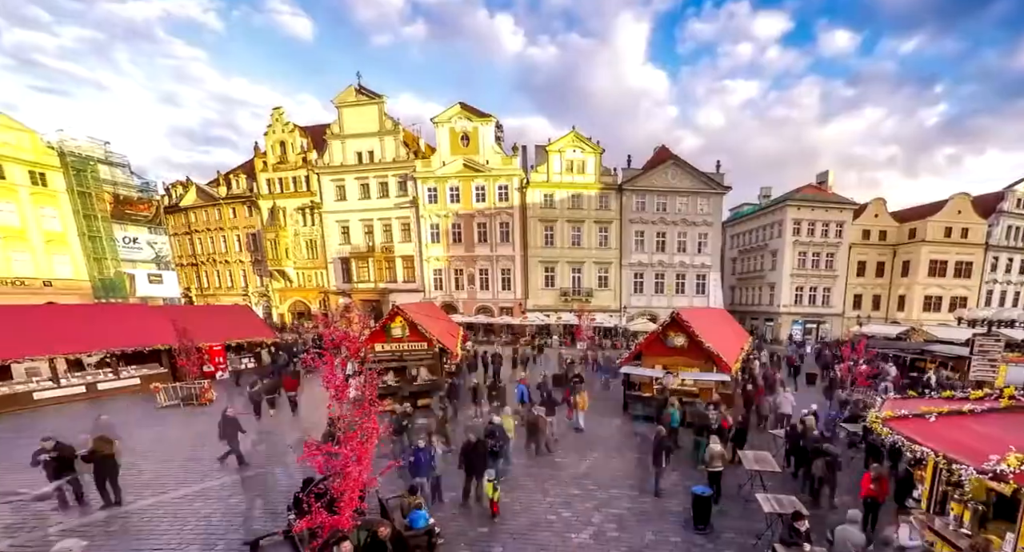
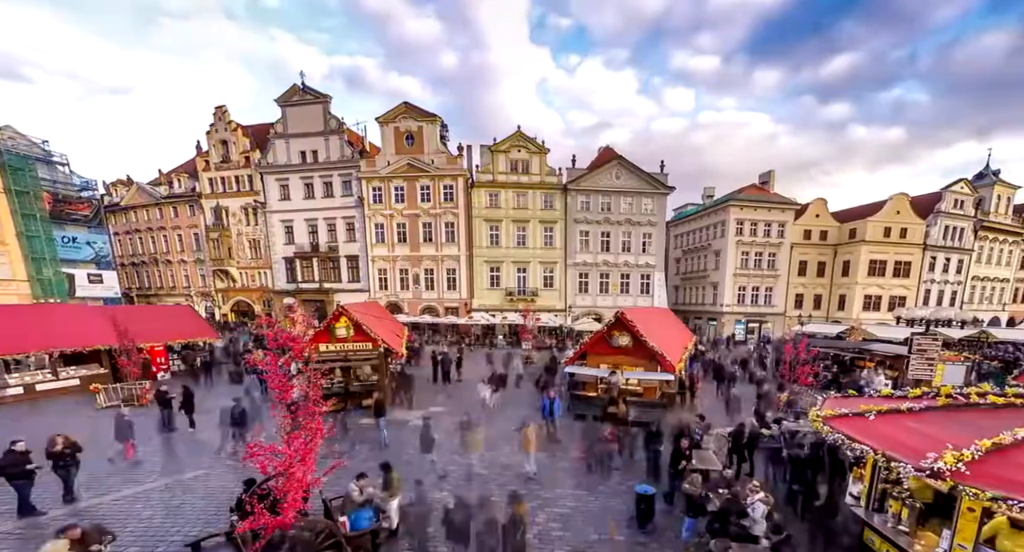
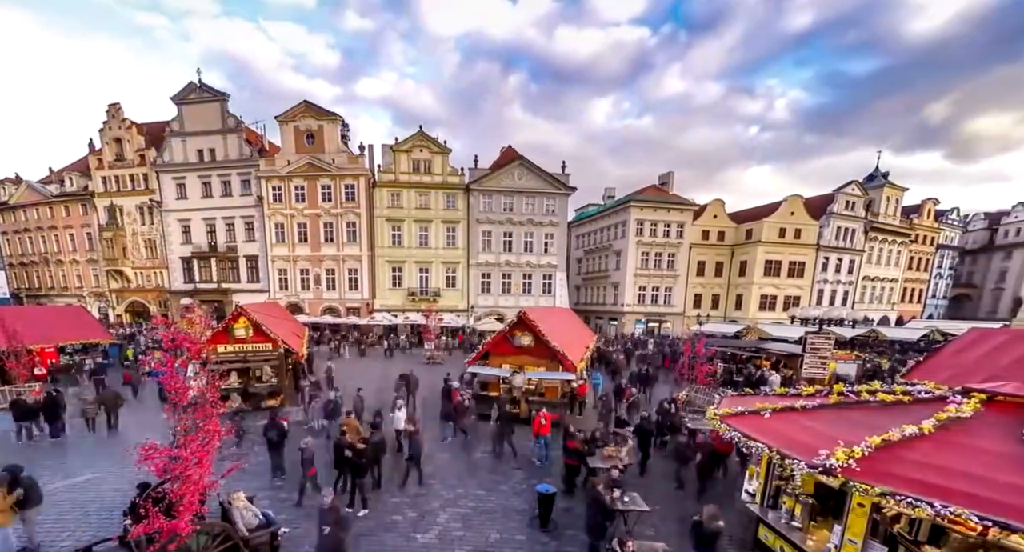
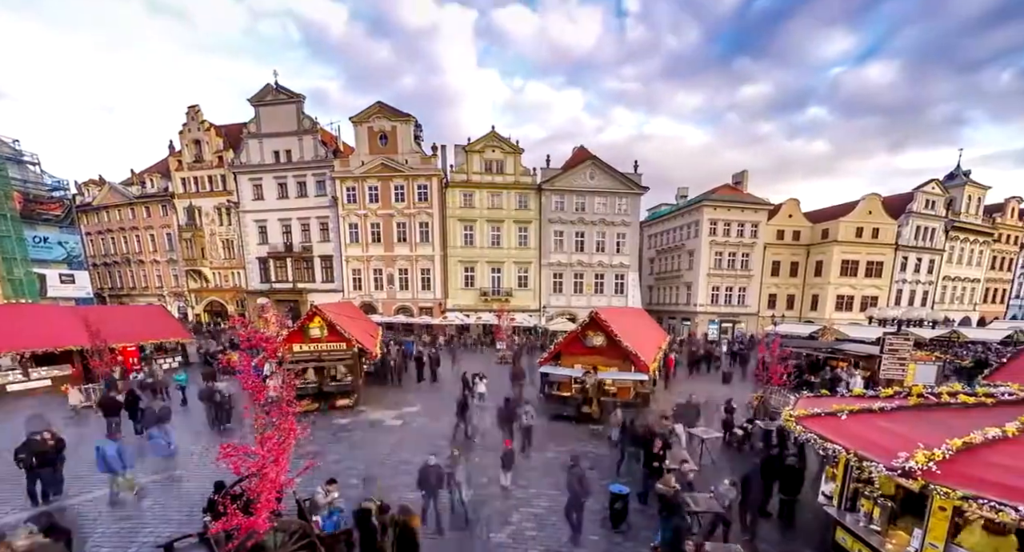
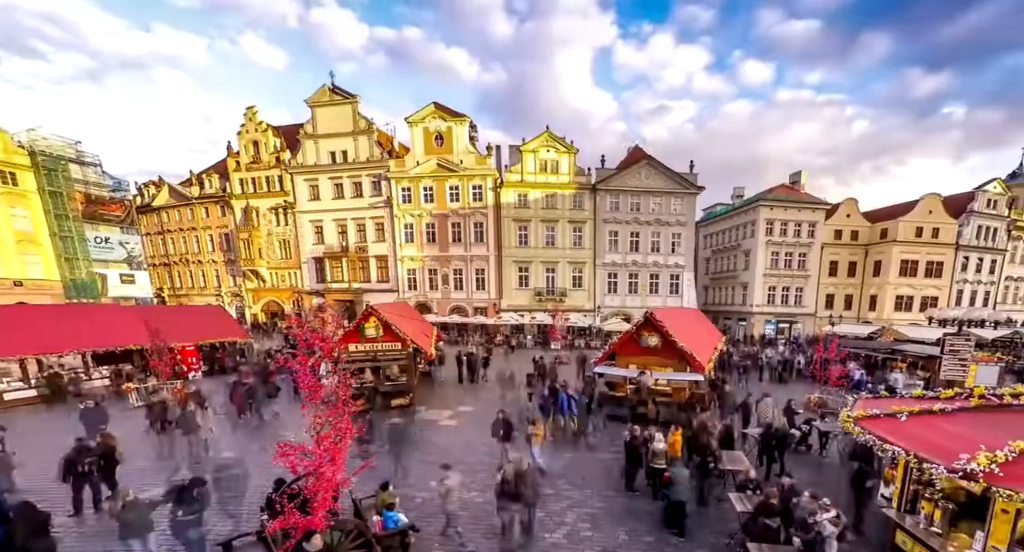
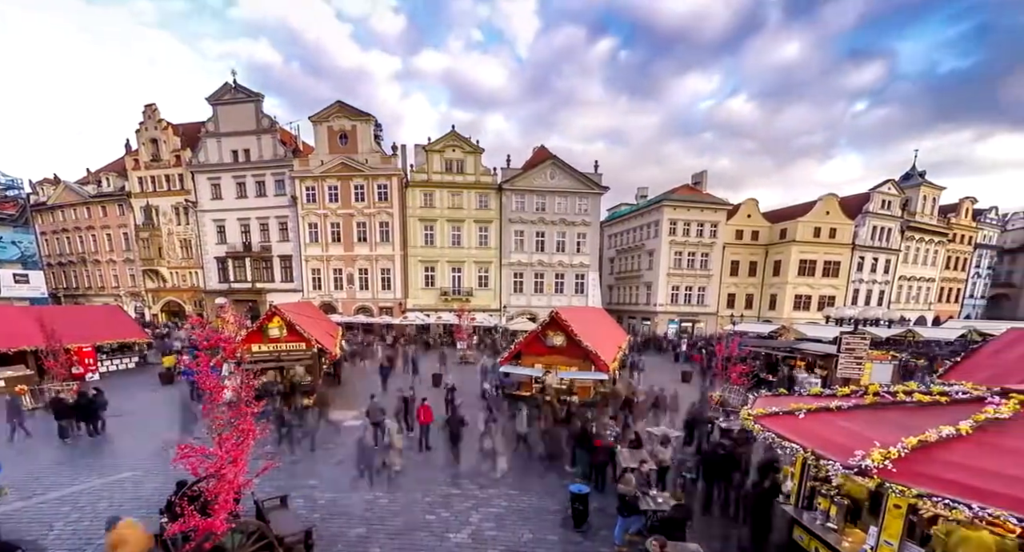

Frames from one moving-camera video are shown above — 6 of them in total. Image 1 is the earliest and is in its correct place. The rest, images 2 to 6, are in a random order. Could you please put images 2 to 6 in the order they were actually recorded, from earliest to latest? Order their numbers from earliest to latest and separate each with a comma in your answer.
5, 2, 4, 6, 3
